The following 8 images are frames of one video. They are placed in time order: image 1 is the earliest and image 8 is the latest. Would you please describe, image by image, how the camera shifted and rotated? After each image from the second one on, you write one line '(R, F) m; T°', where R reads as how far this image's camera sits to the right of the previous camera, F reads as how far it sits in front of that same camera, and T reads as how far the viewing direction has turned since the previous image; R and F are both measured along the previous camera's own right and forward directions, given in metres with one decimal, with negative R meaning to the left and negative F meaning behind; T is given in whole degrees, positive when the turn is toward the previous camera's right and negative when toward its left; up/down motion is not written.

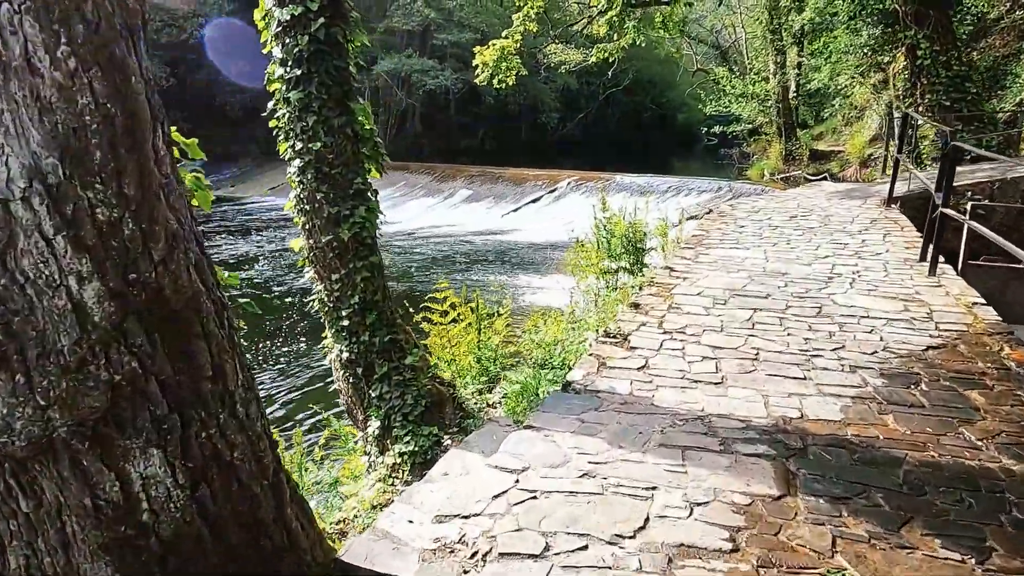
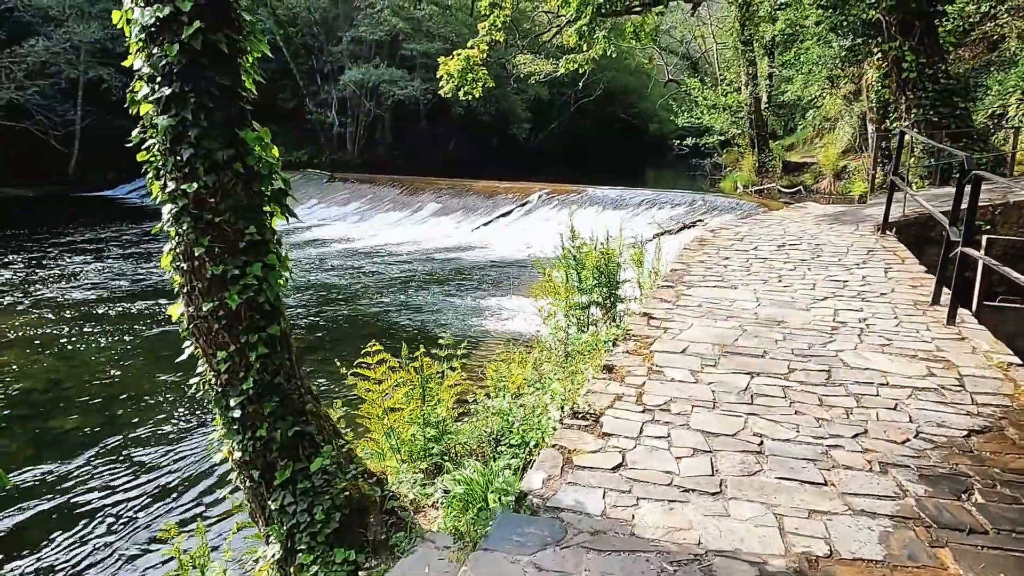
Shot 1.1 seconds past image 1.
(+0.1, +0.6) m; +2°
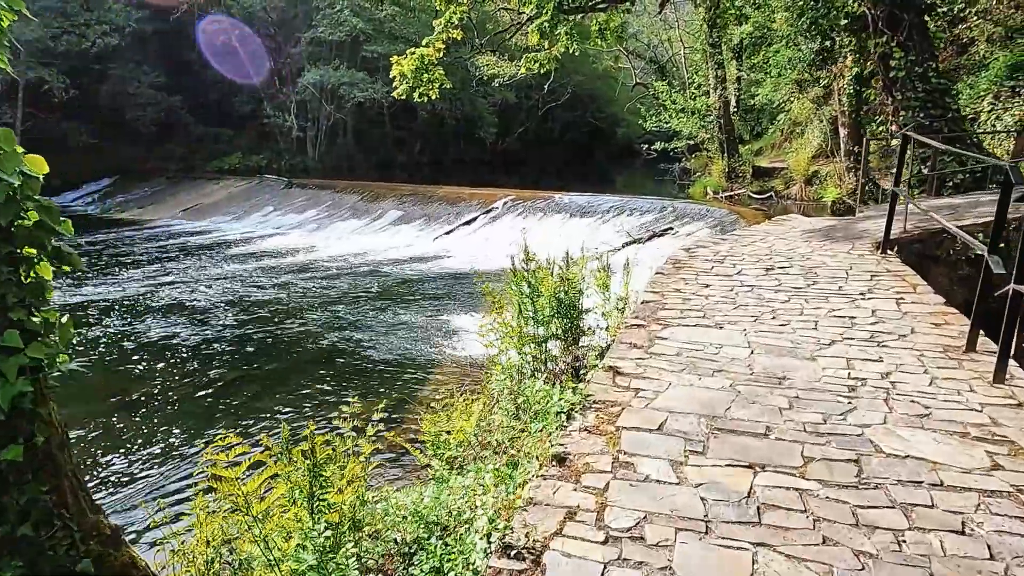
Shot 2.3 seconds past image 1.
(+0.2, +0.8) m; +3°
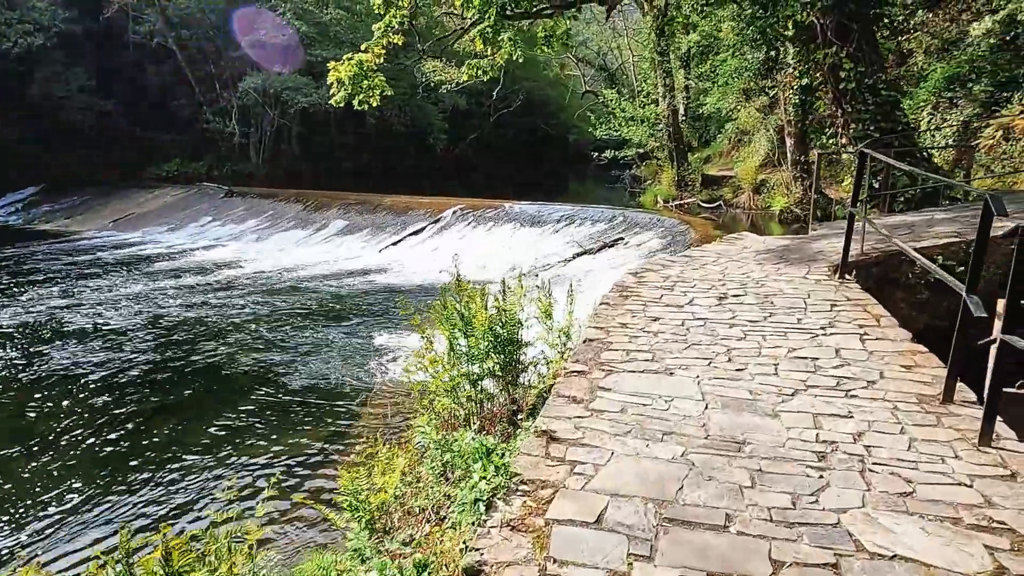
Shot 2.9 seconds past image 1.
(+0.2, +0.4) m; +4°
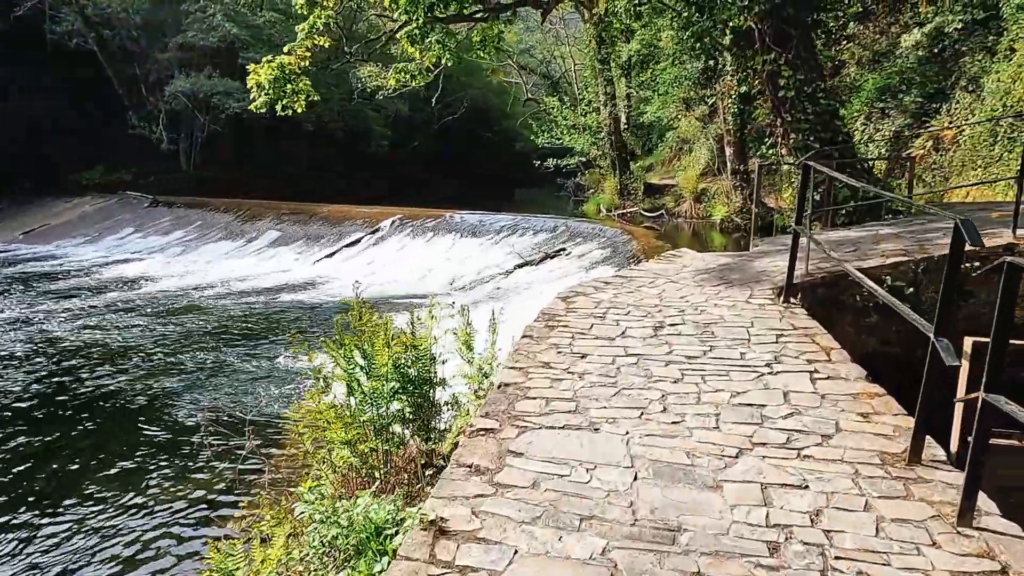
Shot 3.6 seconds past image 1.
(+0.2, +0.5) m; +4°
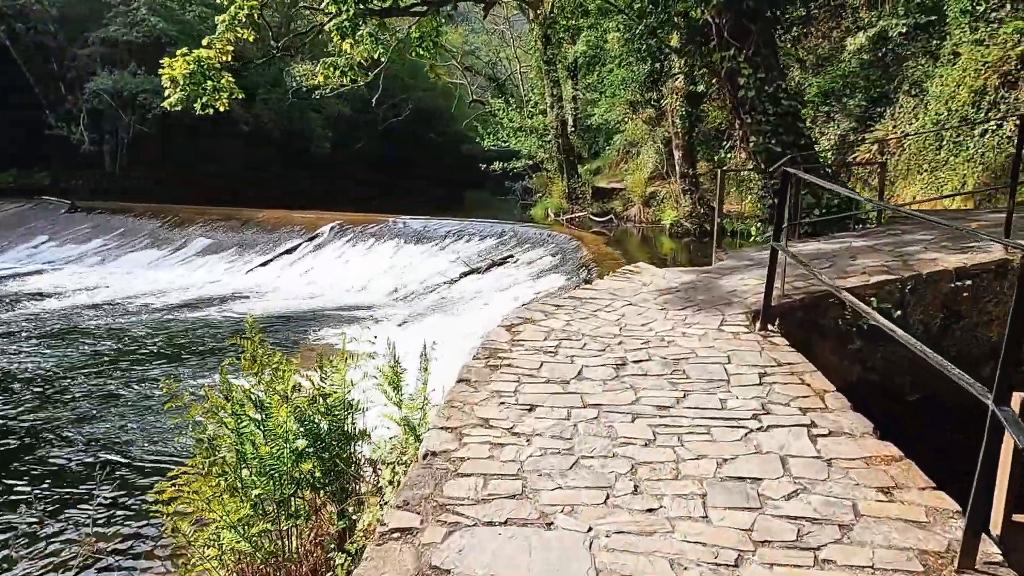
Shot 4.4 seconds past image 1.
(+0.1, +0.6) m; +4°
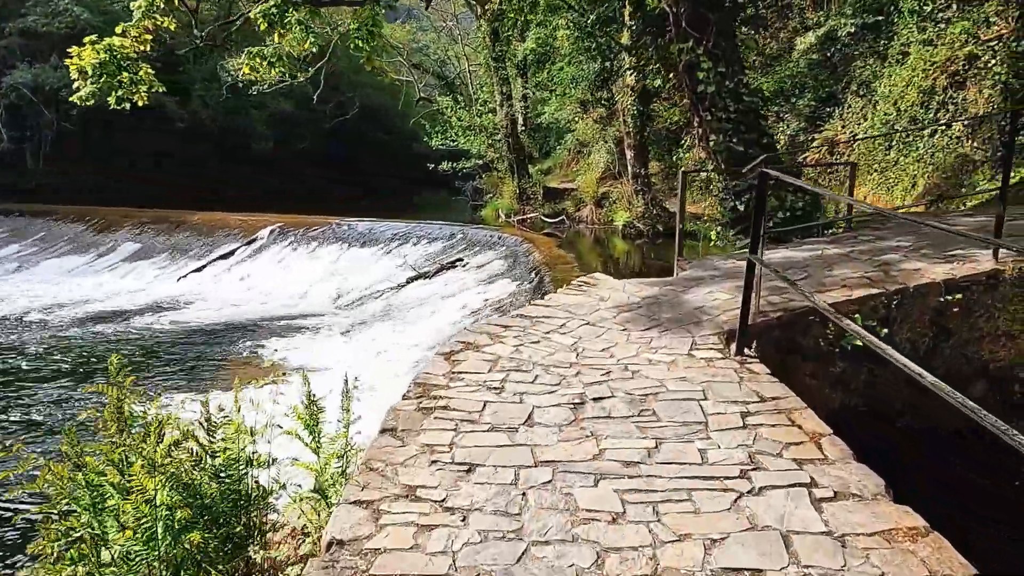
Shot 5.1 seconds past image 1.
(+0.1, +0.5) m; +4°
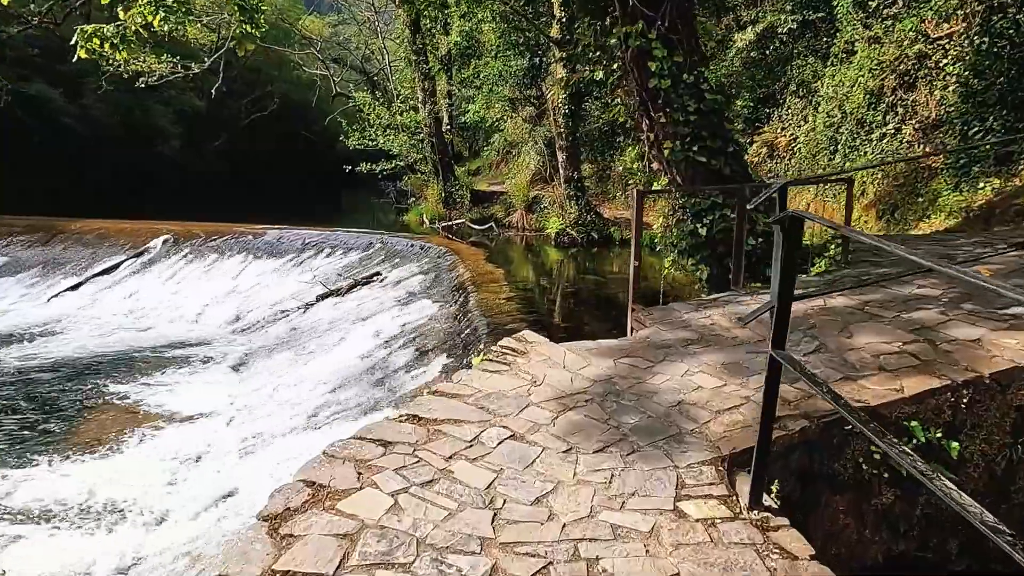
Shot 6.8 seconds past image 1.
(+0.2, +1.2) m; +6°
